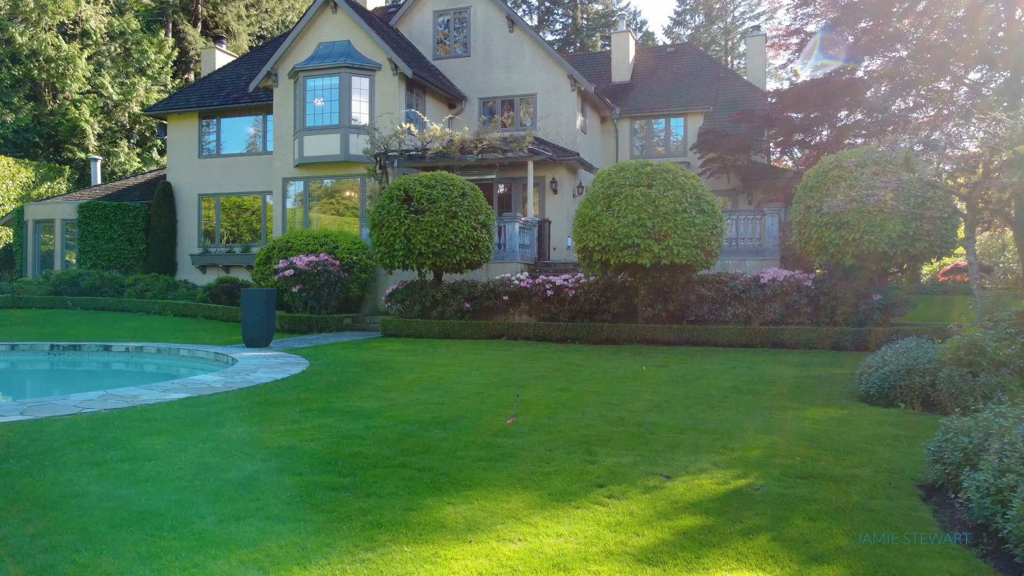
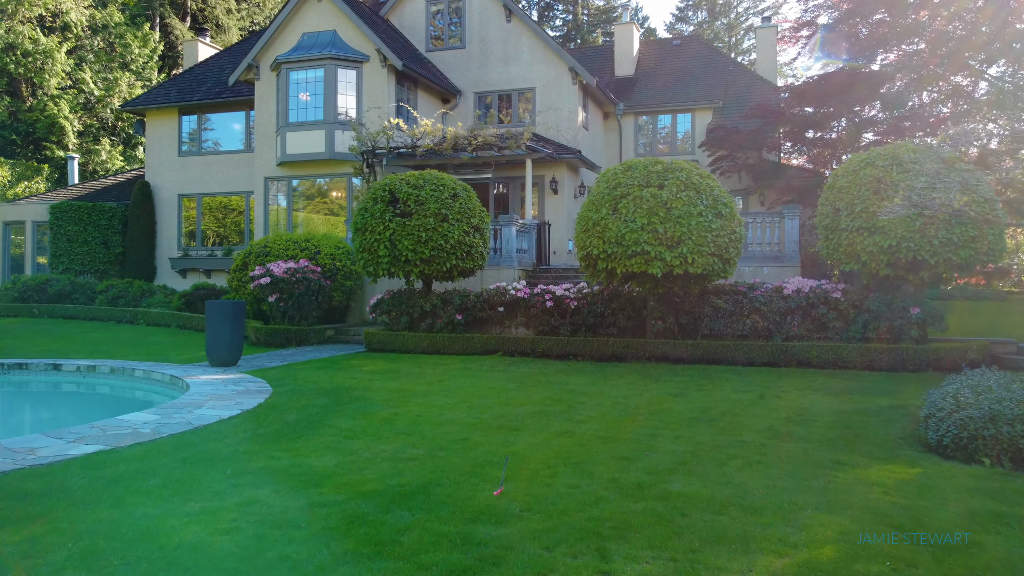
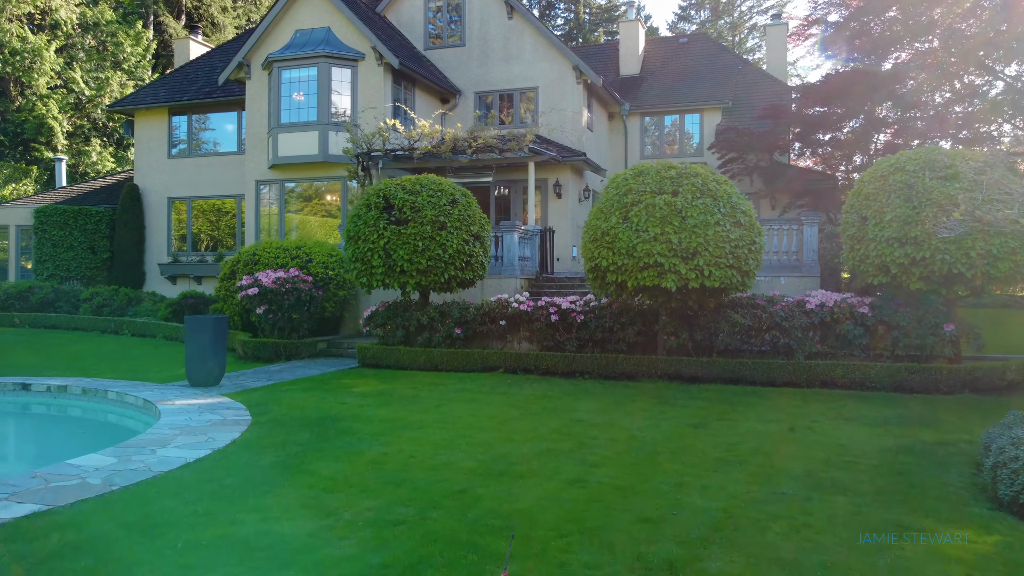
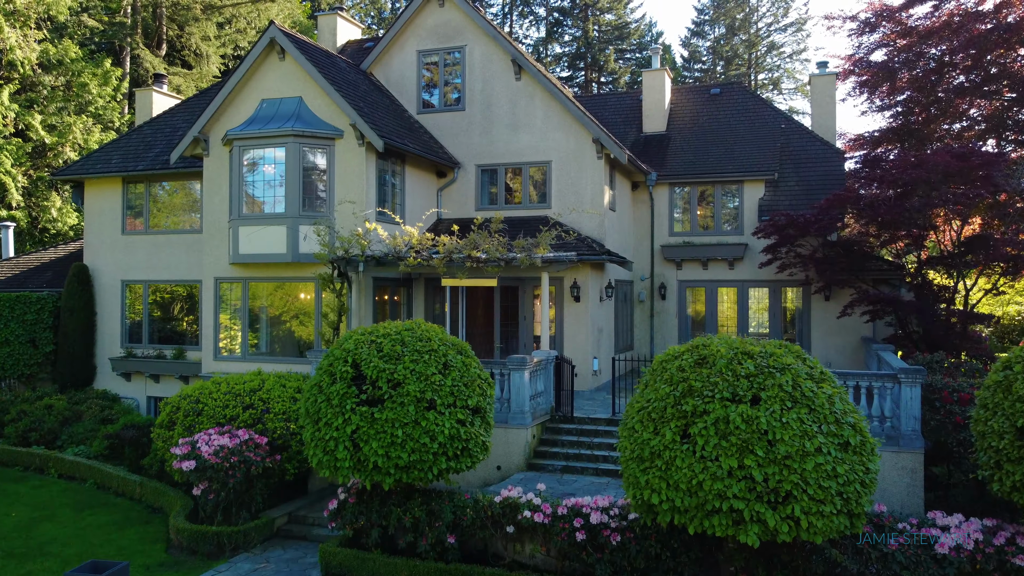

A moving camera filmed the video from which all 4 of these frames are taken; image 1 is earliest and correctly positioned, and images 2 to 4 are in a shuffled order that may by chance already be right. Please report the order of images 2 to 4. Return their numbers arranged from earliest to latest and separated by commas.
2, 3, 4
